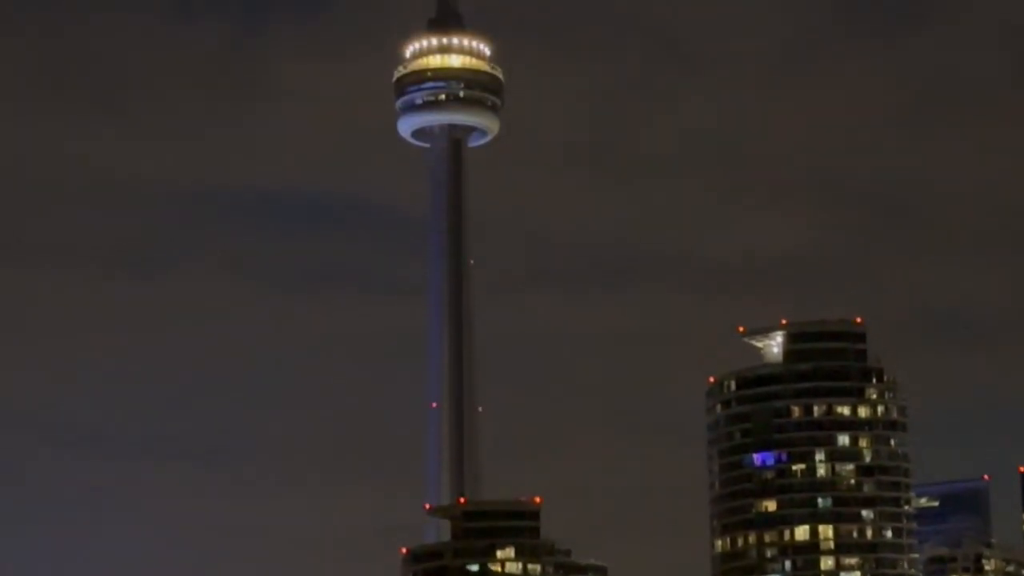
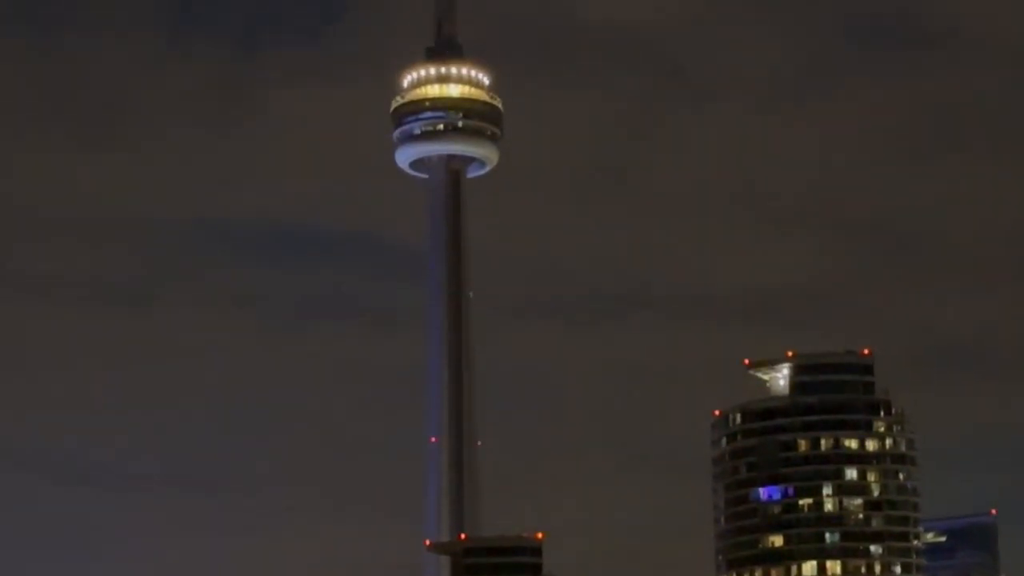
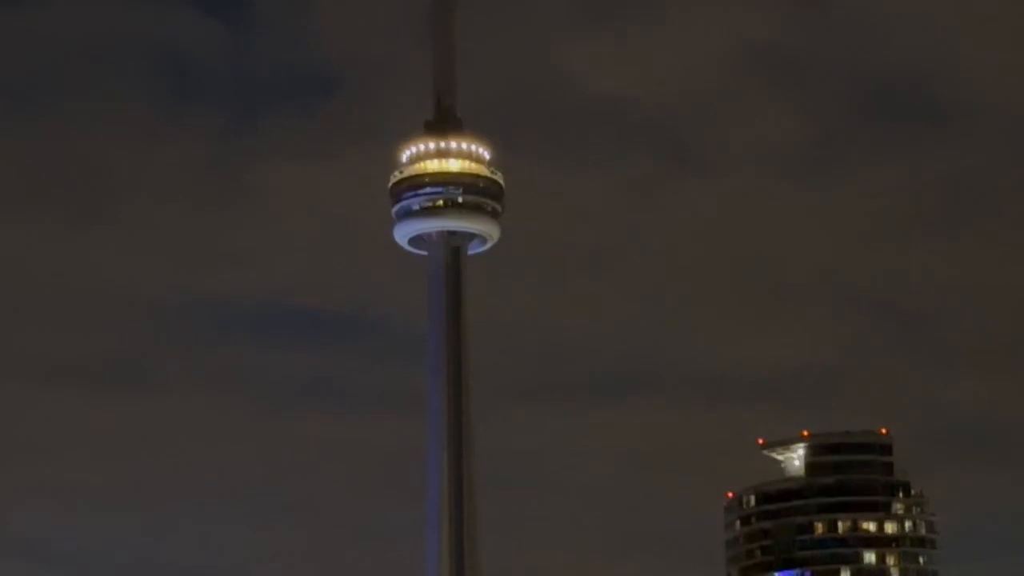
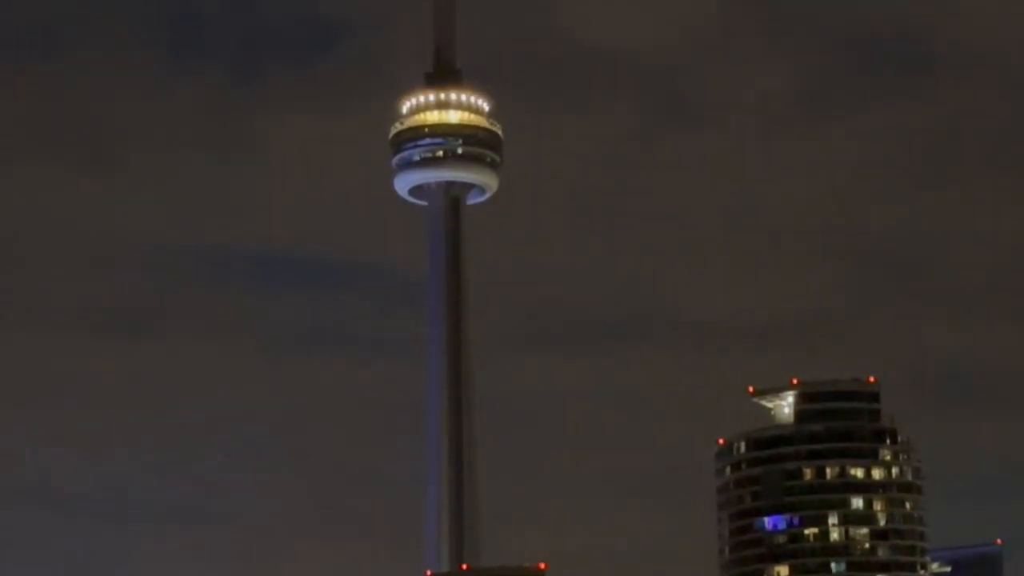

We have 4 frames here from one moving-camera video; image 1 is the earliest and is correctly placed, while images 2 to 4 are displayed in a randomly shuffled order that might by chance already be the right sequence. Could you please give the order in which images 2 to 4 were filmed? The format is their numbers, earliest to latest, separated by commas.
2, 4, 3
